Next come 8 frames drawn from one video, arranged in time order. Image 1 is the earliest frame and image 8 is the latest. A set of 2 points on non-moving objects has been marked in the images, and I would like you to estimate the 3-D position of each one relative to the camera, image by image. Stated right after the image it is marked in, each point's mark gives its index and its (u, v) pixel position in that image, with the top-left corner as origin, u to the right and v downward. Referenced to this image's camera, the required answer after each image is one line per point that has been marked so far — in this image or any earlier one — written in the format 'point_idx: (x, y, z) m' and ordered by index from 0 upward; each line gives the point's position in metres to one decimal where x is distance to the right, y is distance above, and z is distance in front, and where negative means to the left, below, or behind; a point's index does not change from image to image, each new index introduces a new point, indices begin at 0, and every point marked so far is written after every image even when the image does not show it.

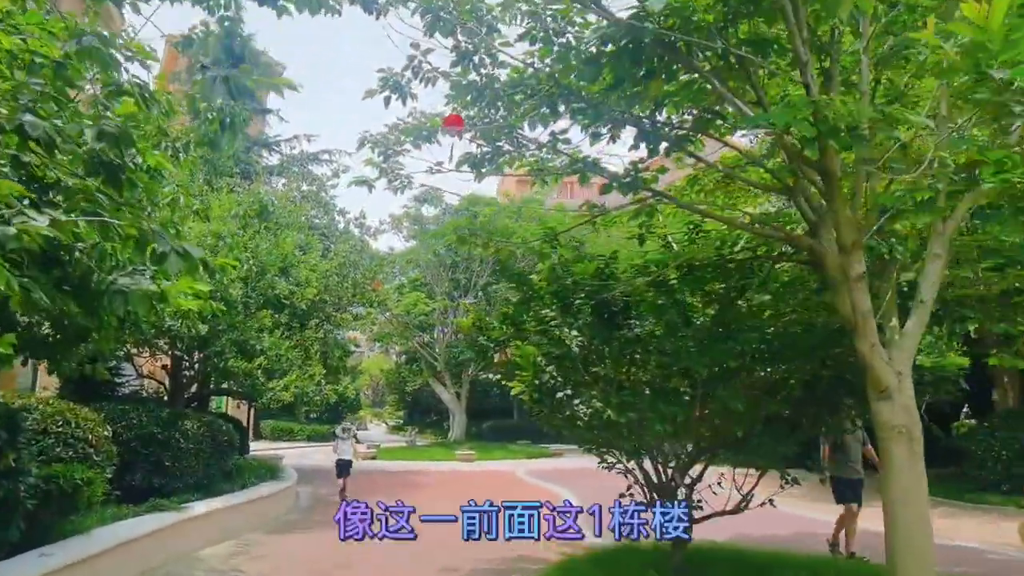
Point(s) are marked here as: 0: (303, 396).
0: (-3.3, -1.7, +11.8) m
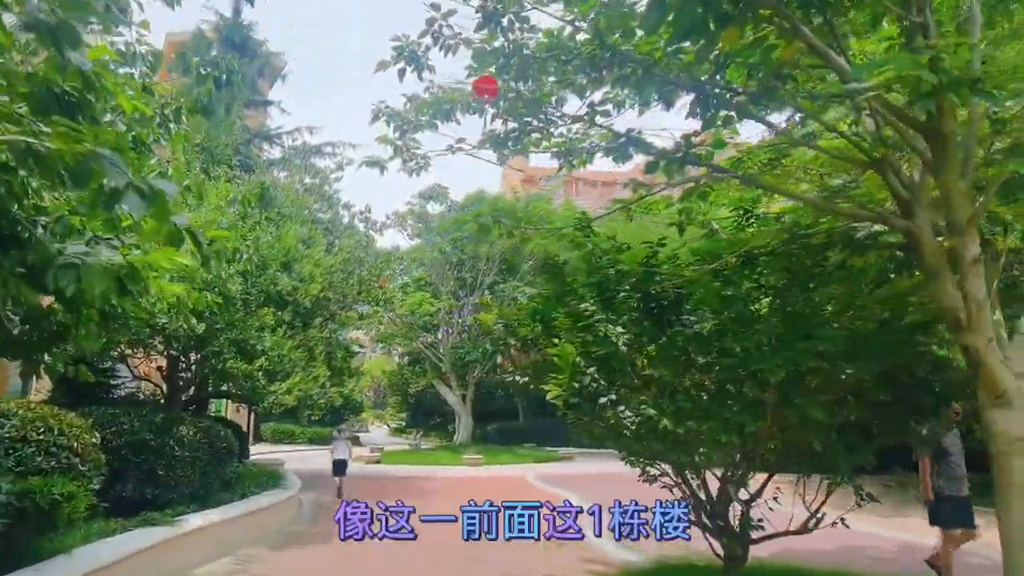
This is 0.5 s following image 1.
0: (-3.1, -1.7, +11.2) m
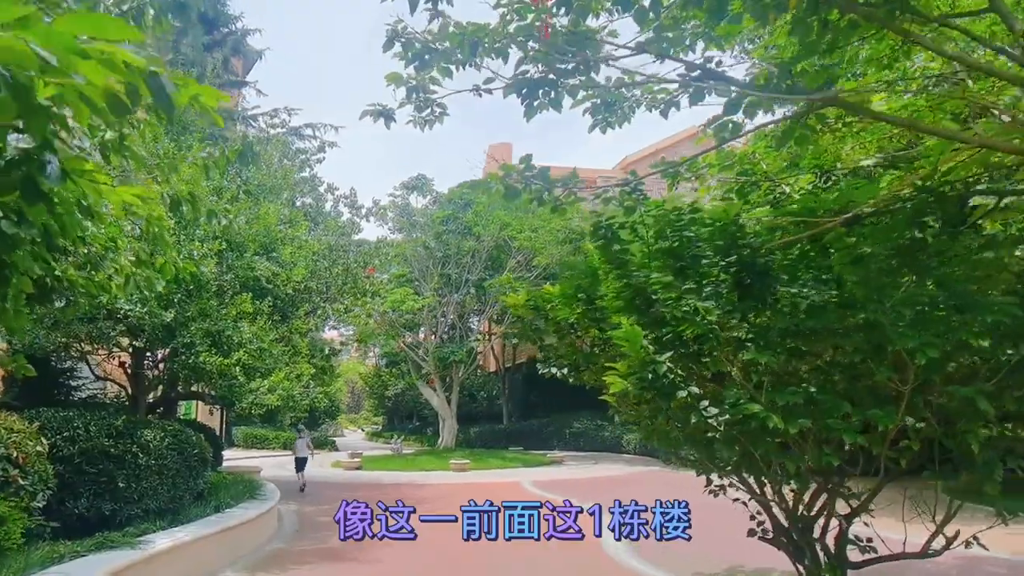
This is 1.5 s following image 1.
0: (-3.0, -1.5, +10.0) m
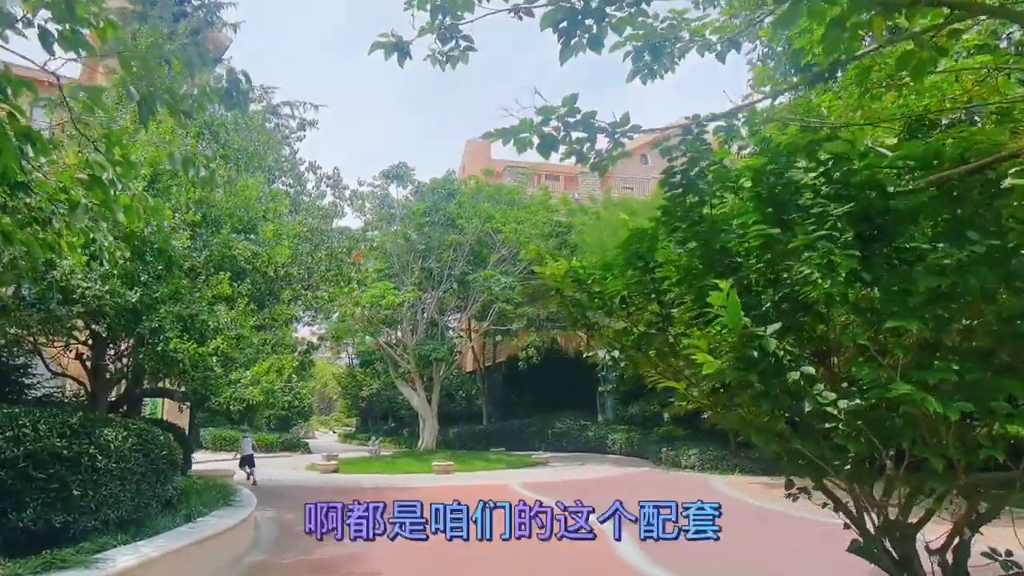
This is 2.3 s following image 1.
0: (-3.0, -1.3, +9.1) m
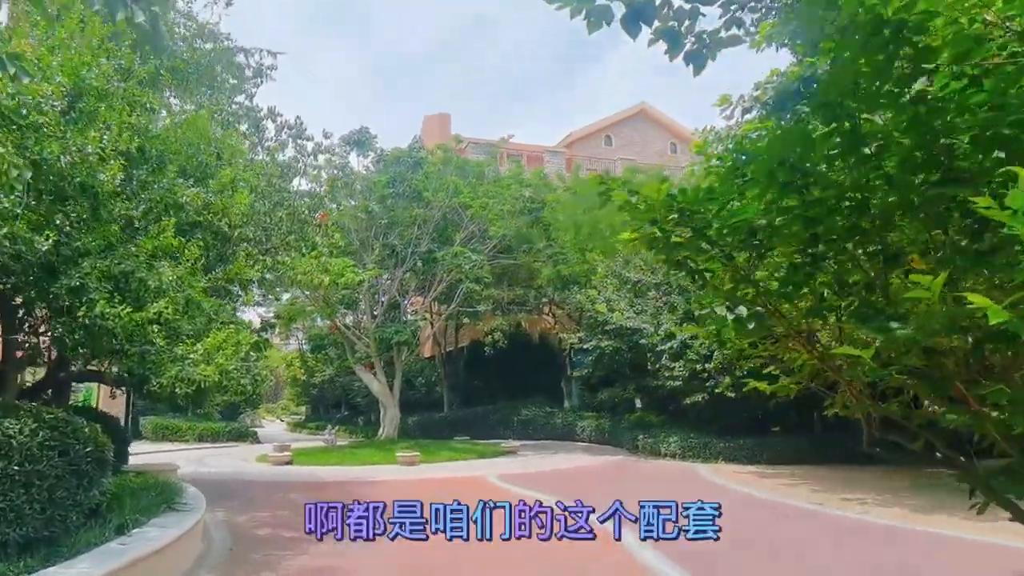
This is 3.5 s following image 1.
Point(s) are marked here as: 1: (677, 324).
0: (-3.0, -0.9, +7.6) m
1: (+4.0, -0.9, +18.0) m
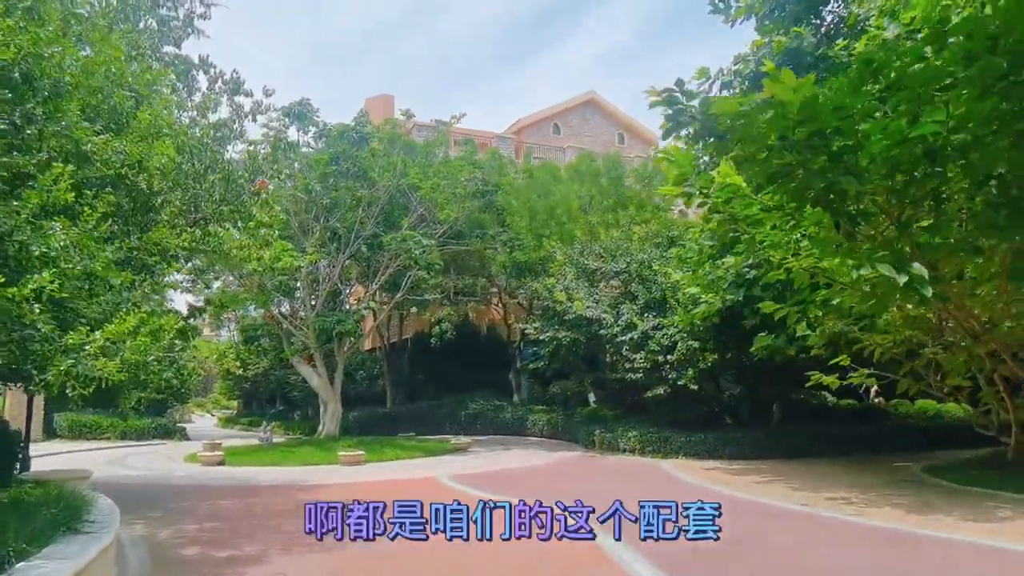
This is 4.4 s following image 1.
0: (-3.2, -0.7, +6.3) m
1: (+2.9, -0.6, +17.2) m
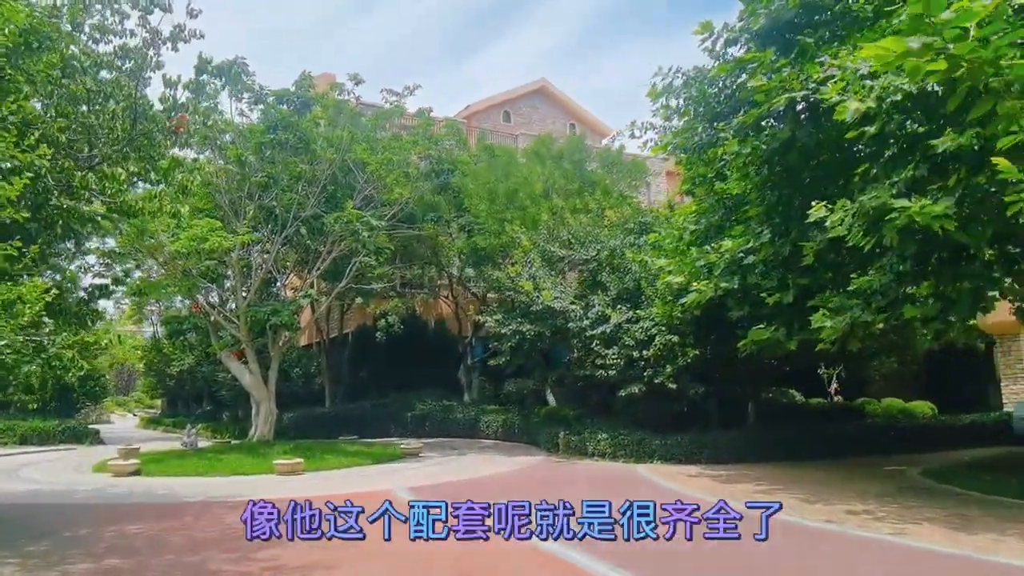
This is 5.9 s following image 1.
0: (-3.1, -0.4, +4.4) m
1: (+2.1, -0.4, +15.8) m
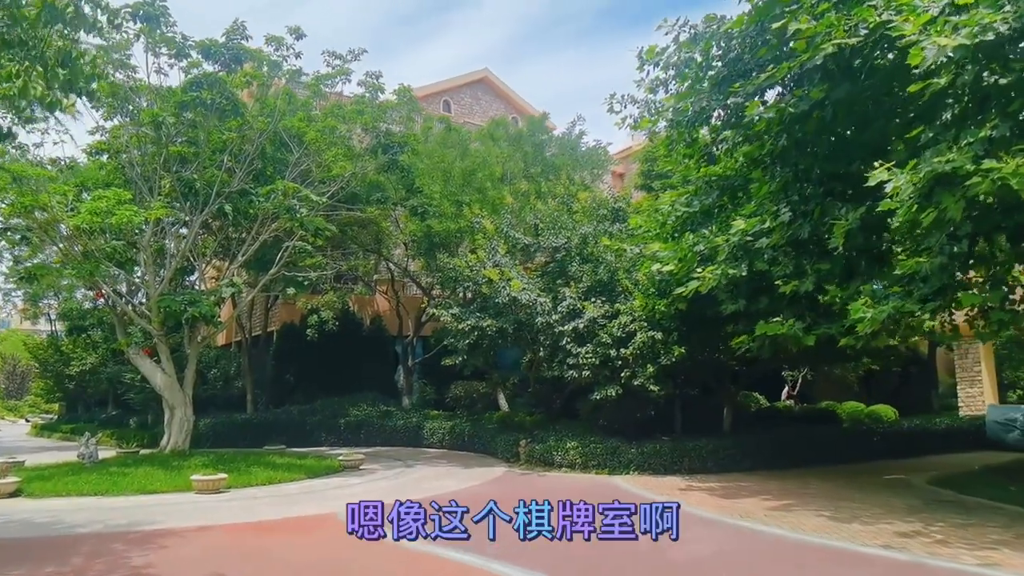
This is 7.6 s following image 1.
0: (-2.6, -0.1, +2.3) m
1: (+1.3, -0.2, +14.2) m
